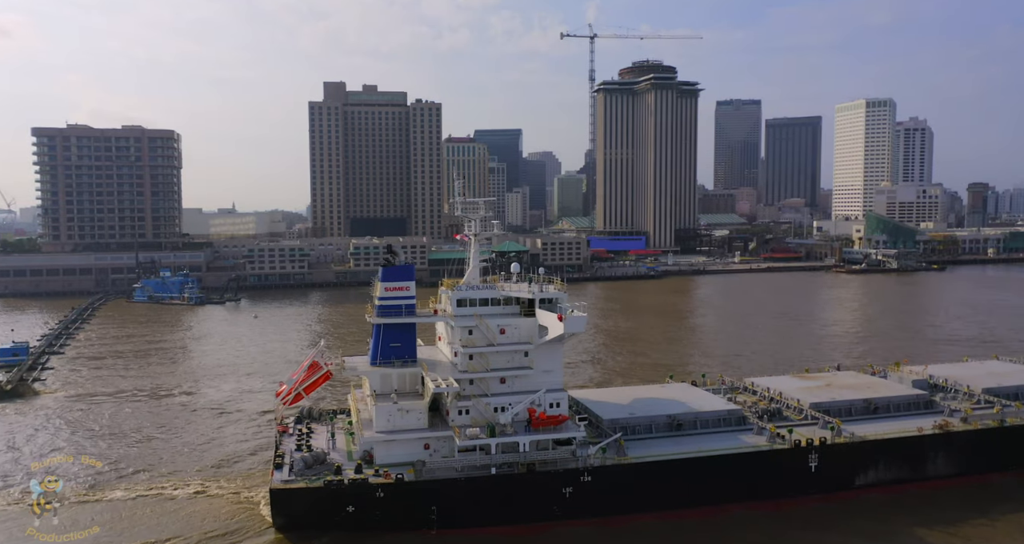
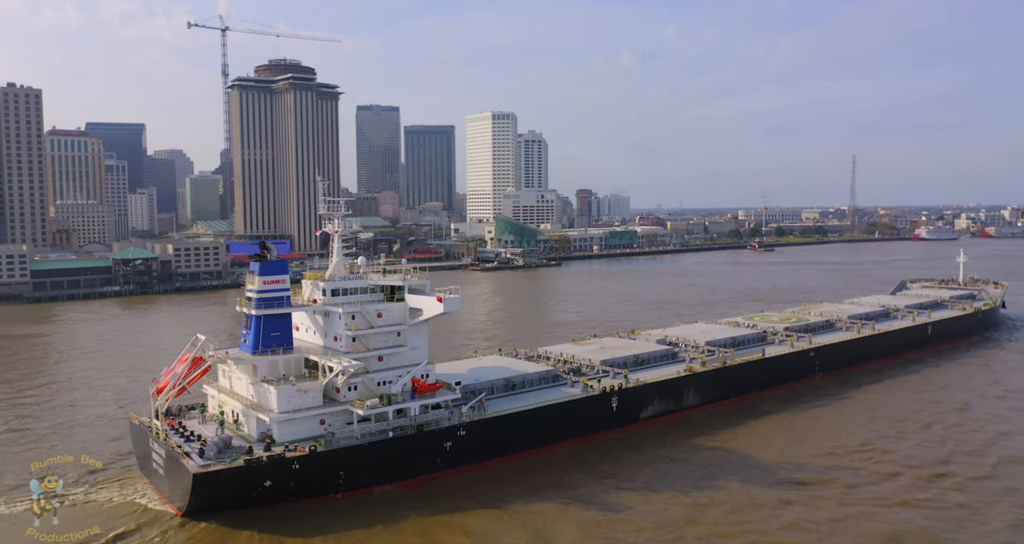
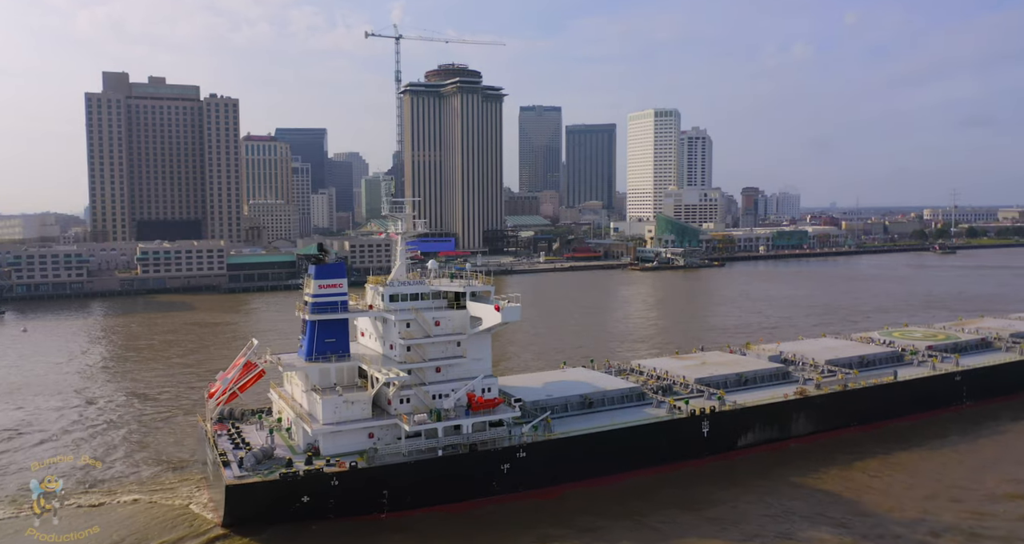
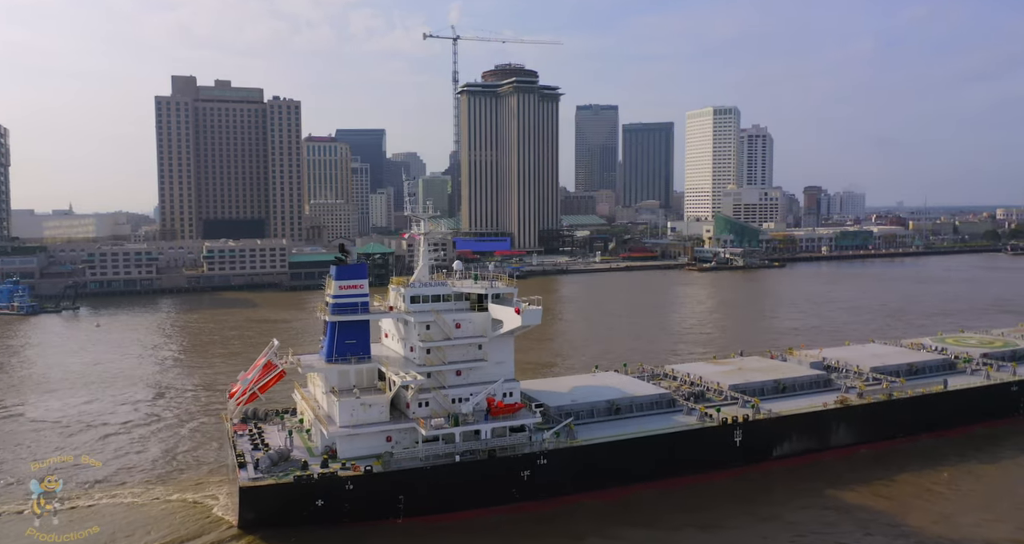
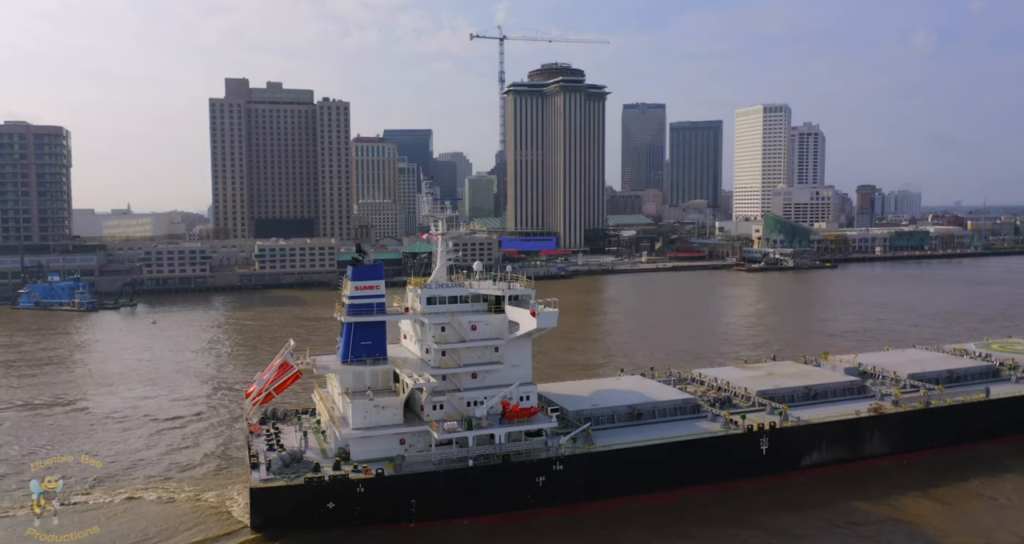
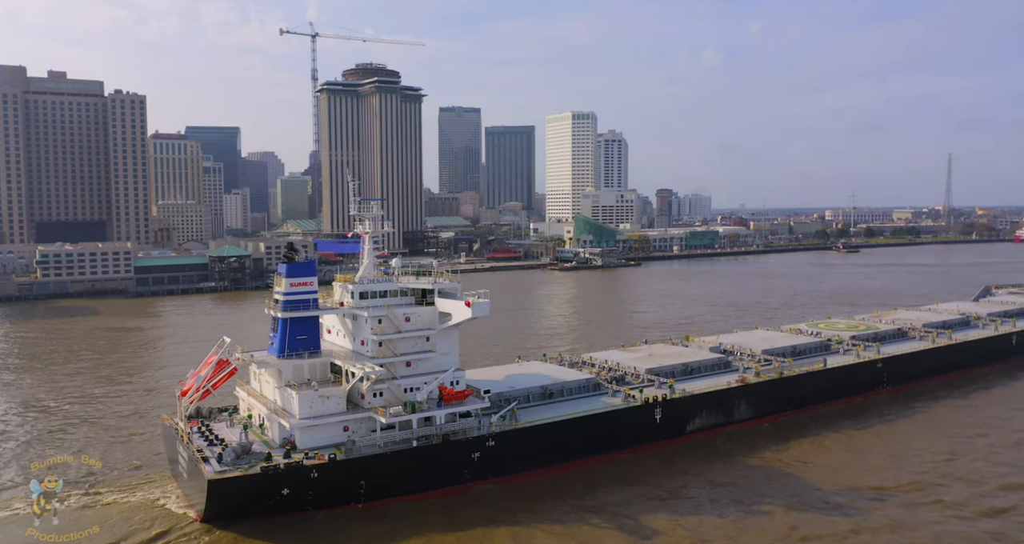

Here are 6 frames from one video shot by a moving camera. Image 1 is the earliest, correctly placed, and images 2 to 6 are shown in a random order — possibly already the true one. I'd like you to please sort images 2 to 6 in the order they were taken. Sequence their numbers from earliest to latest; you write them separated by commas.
5, 4, 3, 6, 2
